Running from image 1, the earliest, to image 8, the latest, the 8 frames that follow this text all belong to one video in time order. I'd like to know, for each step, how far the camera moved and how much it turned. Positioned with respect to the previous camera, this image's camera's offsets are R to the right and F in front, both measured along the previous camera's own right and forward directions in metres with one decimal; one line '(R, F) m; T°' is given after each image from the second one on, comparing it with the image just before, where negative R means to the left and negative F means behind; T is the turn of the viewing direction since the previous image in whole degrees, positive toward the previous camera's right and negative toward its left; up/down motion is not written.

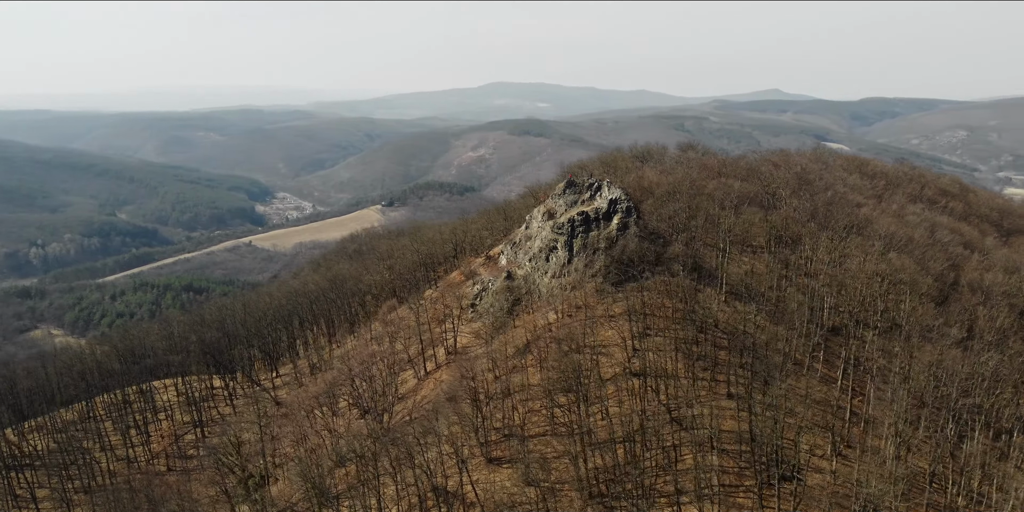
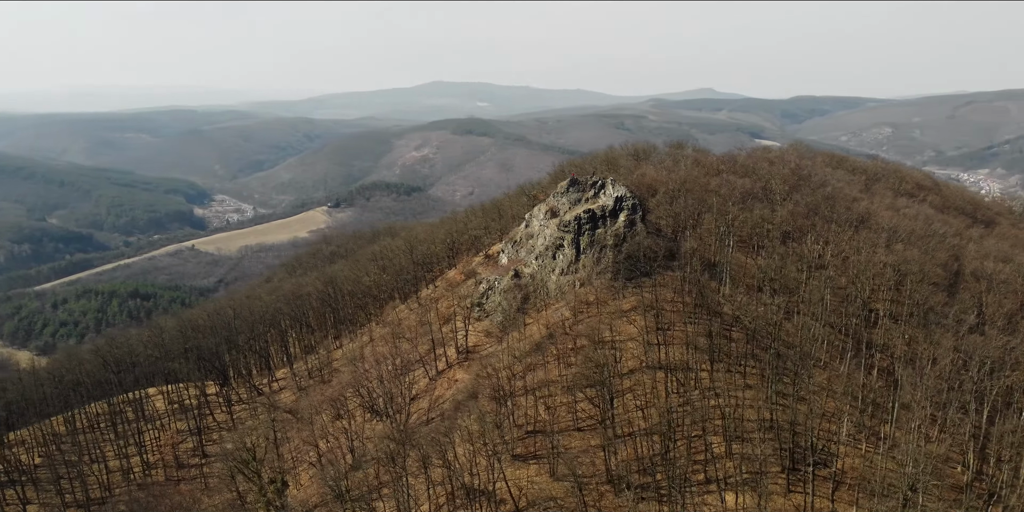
(-4.9, -0.2) m; +3°
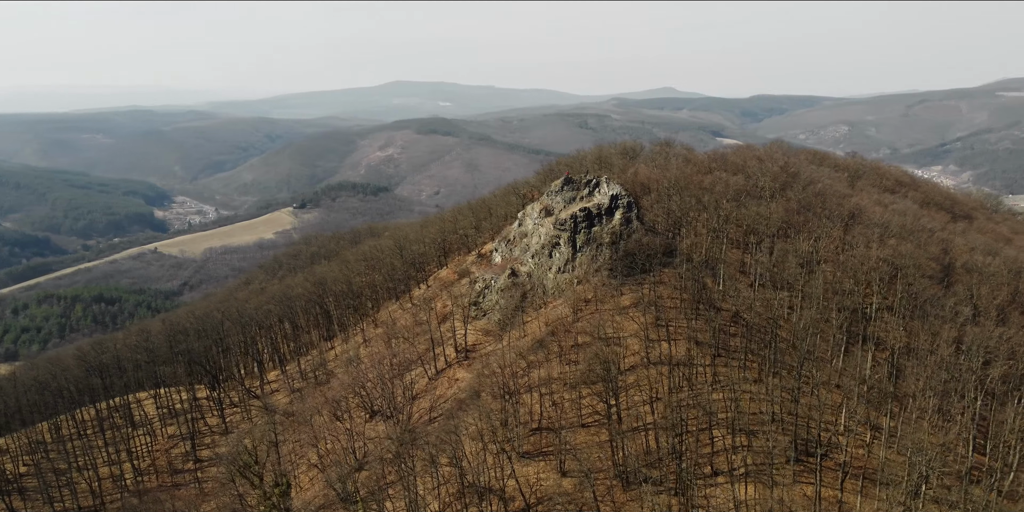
(-2.0, -0.1) m; +2°
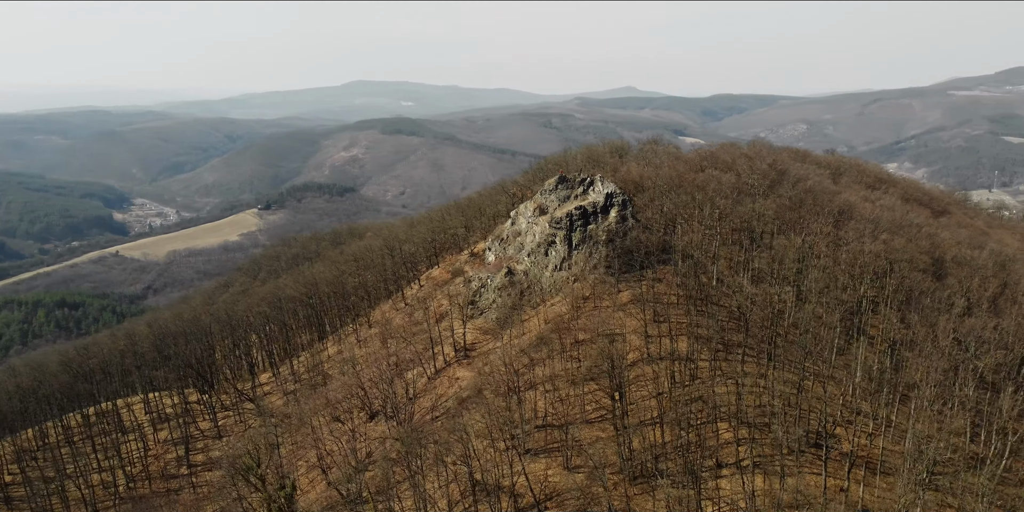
(-2.0, -0.2) m; +2°
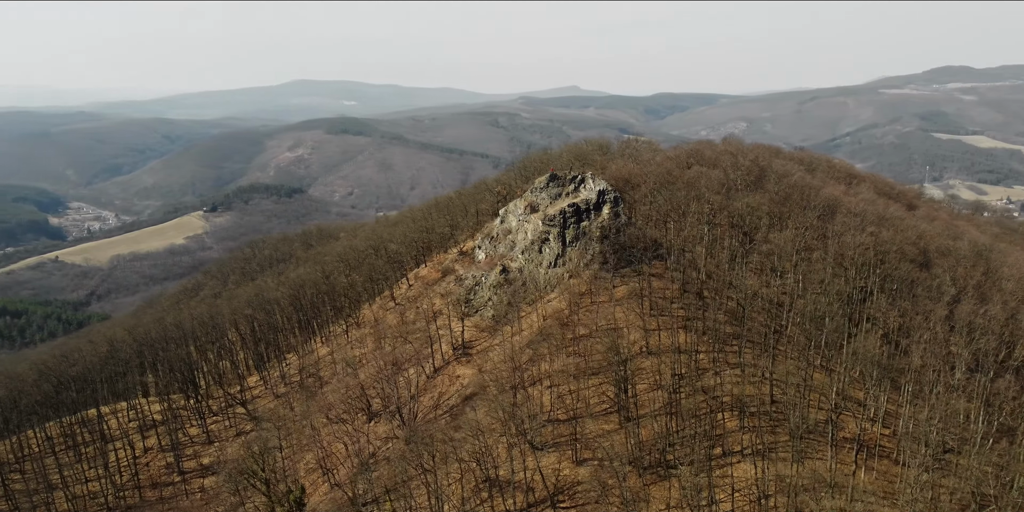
(-2.9, -0.3) m; +3°
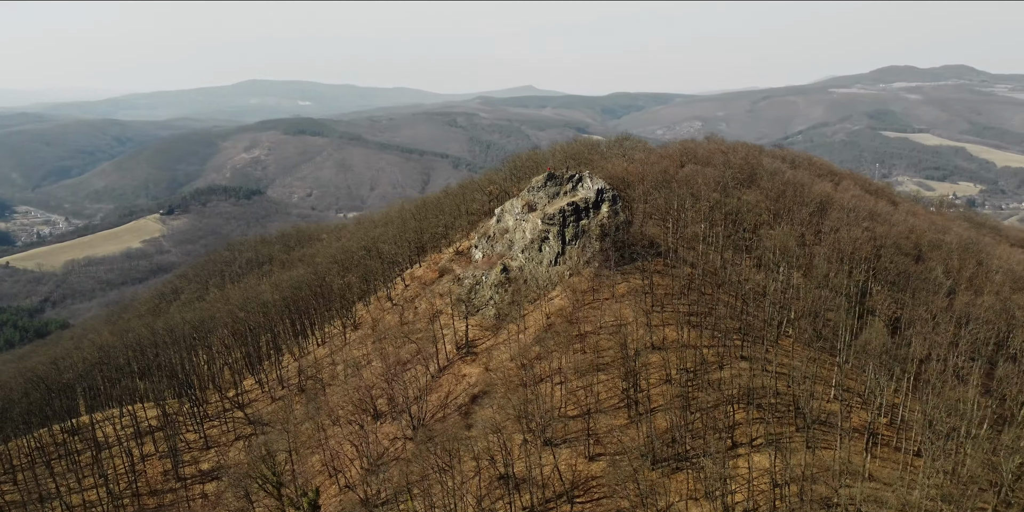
(-2.7, -0.4) m; +2°
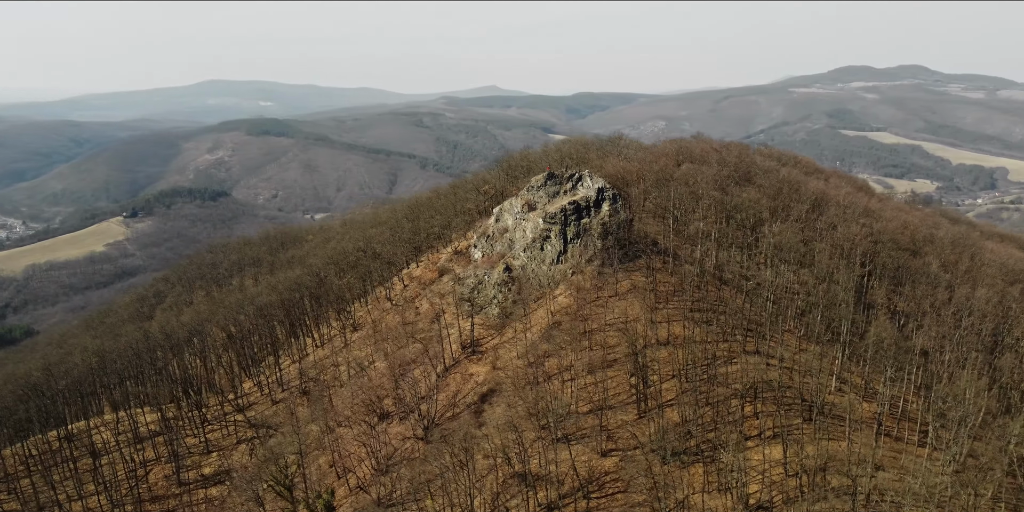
(-2.4, -0.4) m; +1°
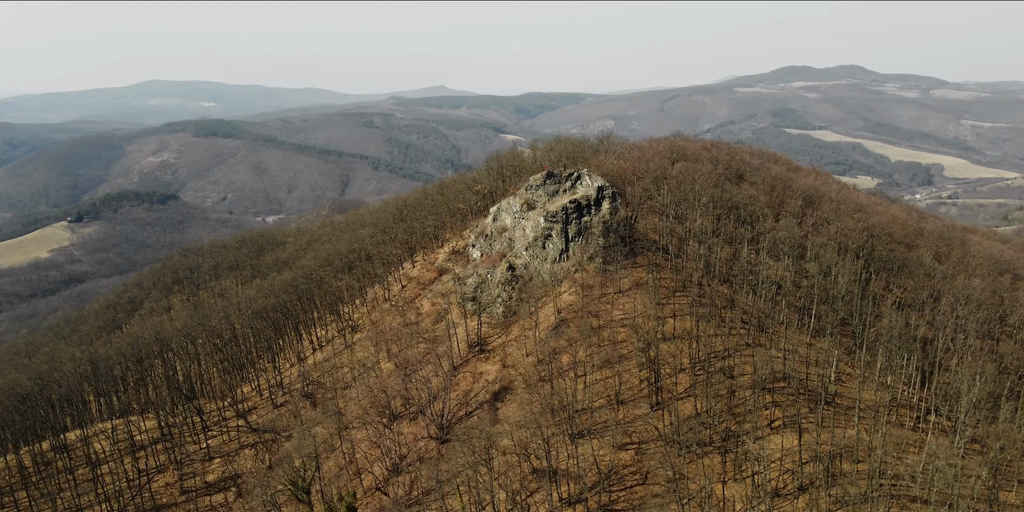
(-3.6, -0.6) m; +2°
